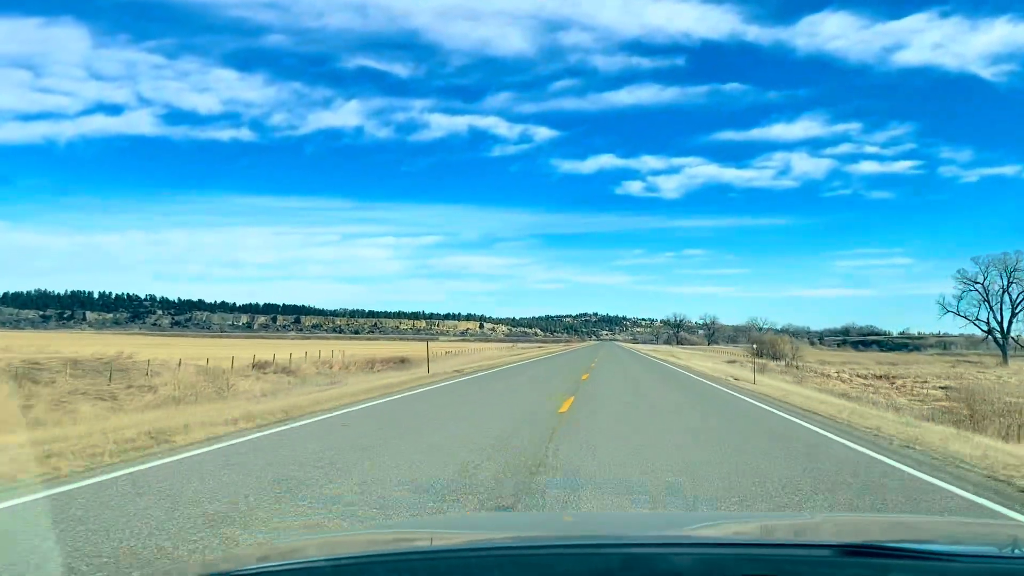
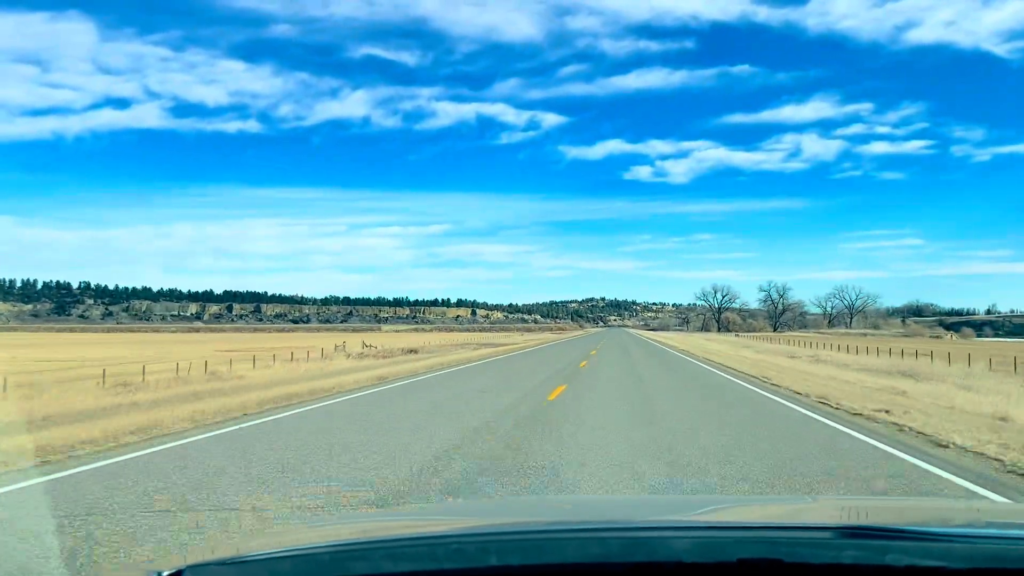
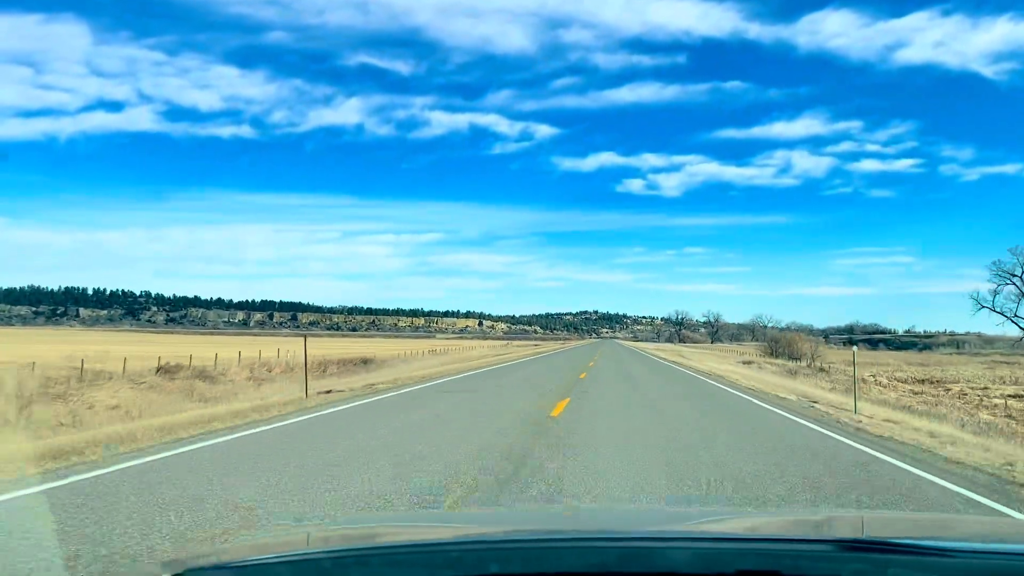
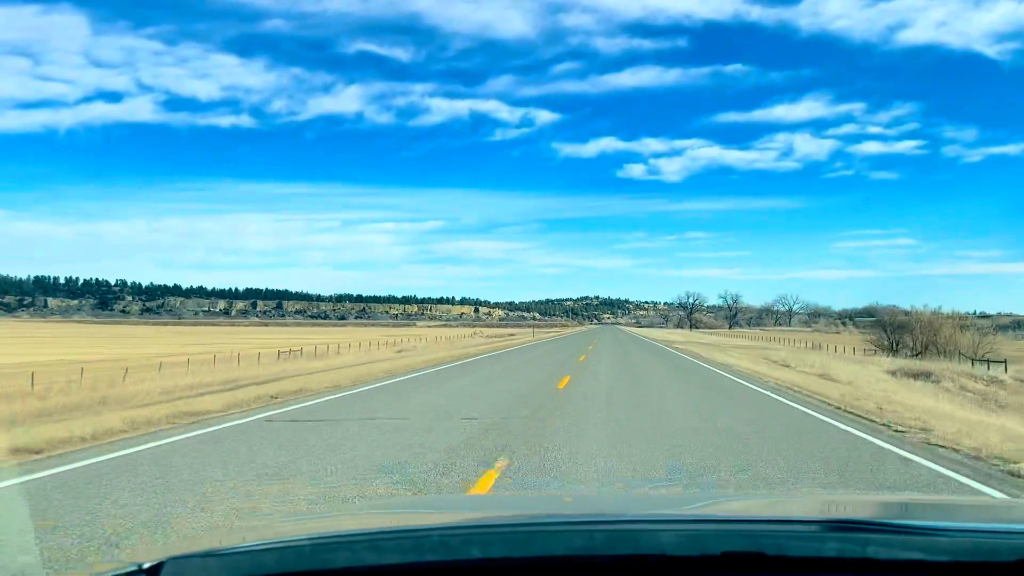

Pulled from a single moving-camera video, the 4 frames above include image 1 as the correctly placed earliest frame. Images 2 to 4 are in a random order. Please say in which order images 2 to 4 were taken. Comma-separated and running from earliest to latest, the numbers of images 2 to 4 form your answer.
3, 4, 2
